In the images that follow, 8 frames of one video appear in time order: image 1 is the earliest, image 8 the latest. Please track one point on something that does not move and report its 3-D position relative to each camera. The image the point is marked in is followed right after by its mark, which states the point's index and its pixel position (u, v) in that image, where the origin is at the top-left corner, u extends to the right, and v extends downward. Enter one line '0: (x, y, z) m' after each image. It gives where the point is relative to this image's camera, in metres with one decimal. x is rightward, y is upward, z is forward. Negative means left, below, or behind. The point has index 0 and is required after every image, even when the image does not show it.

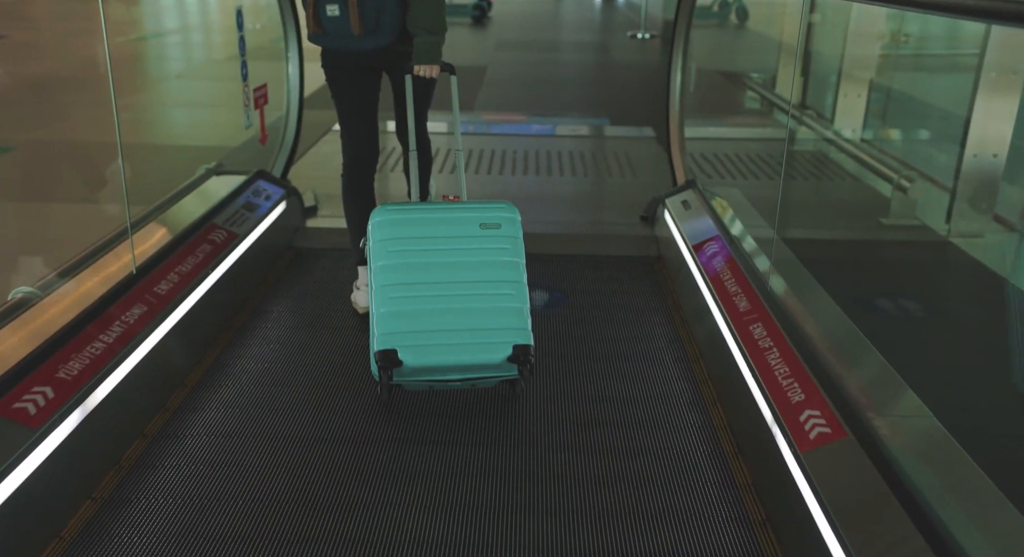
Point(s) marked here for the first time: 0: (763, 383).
0: (+0.8, -0.3, +2.8) m
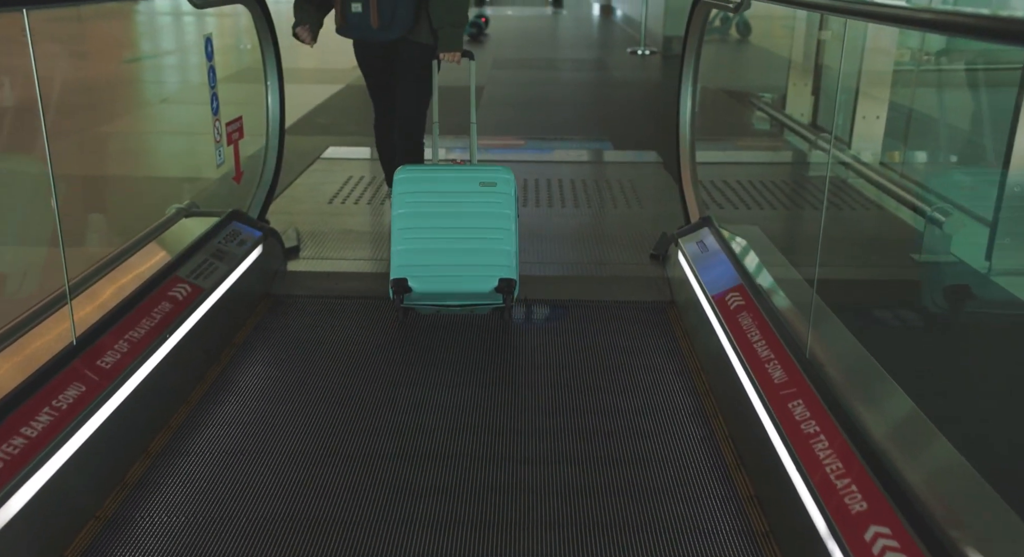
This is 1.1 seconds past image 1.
0: (+0.8, -0.5, +2.5) m
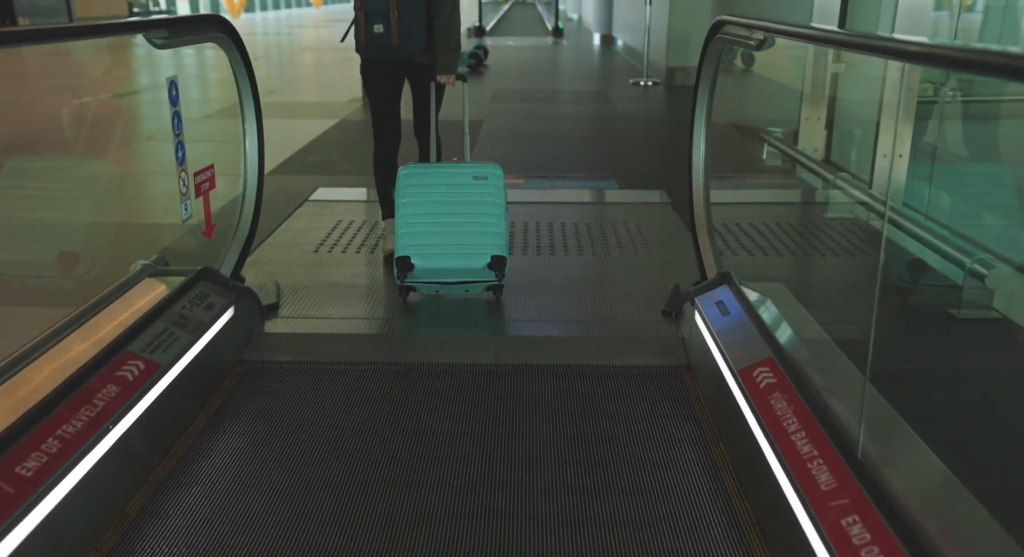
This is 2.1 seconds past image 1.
0: (+0.8, -0.7, +2.2) m
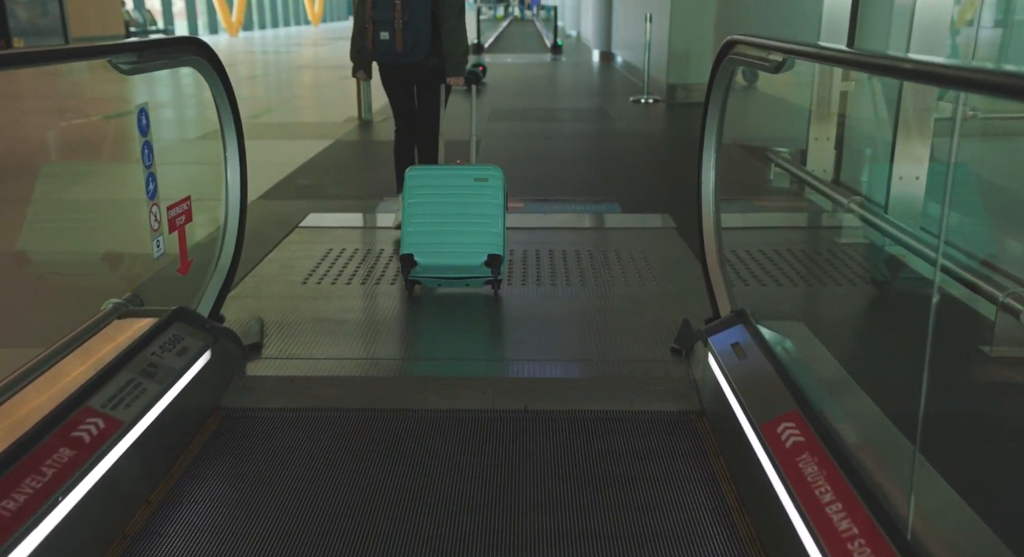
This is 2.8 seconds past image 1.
0: (+0.8, -0.8, +2.0) m
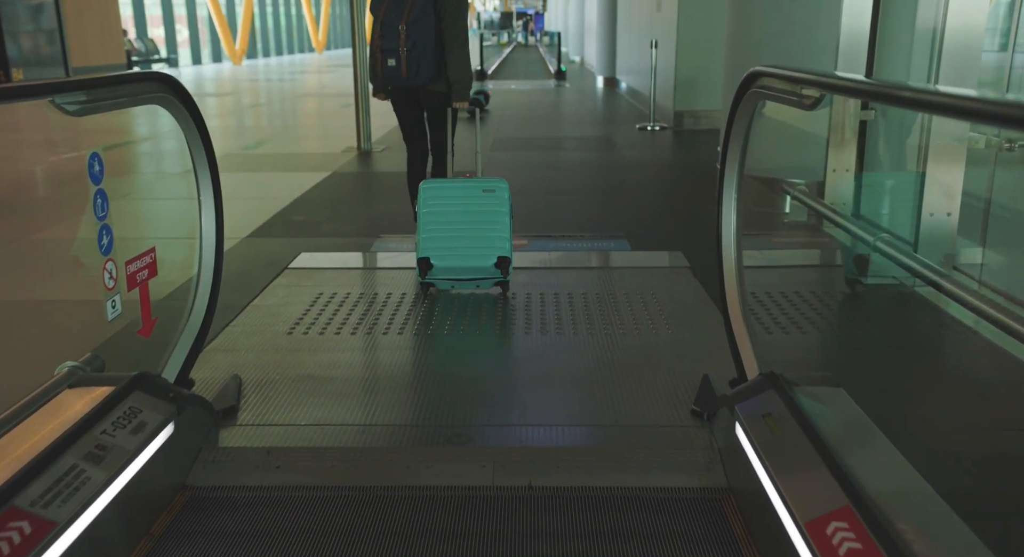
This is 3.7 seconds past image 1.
0: (+0.8, -0.9, +1.7) m
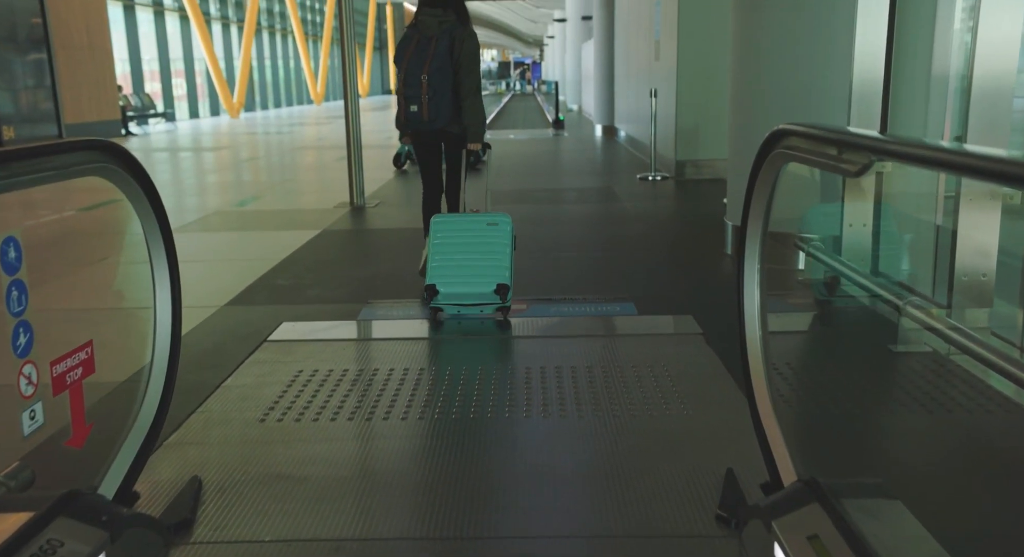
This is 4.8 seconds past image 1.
0: (+0.8, -1.1, +1.3) m
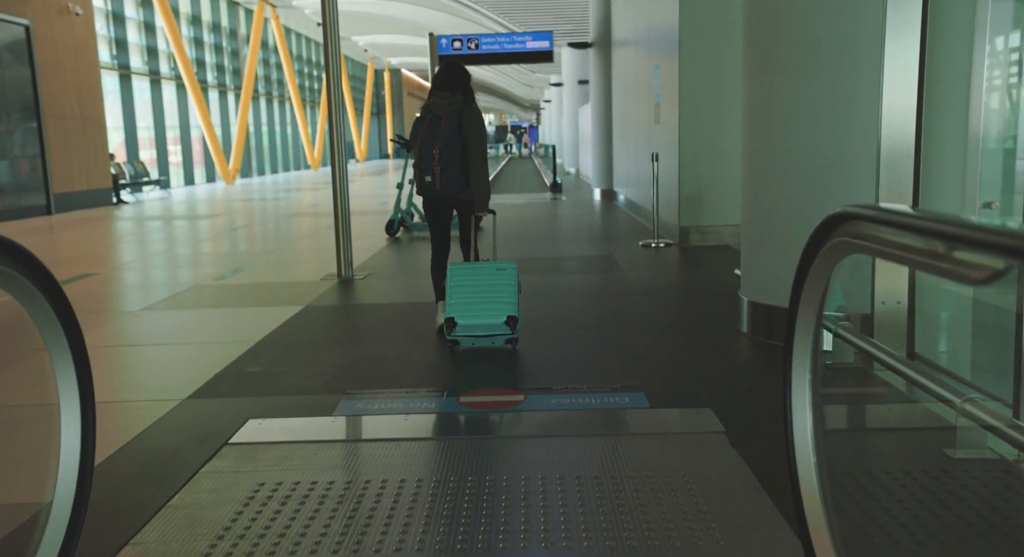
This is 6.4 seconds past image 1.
0: (+0.8, -1.3, +0.7) m
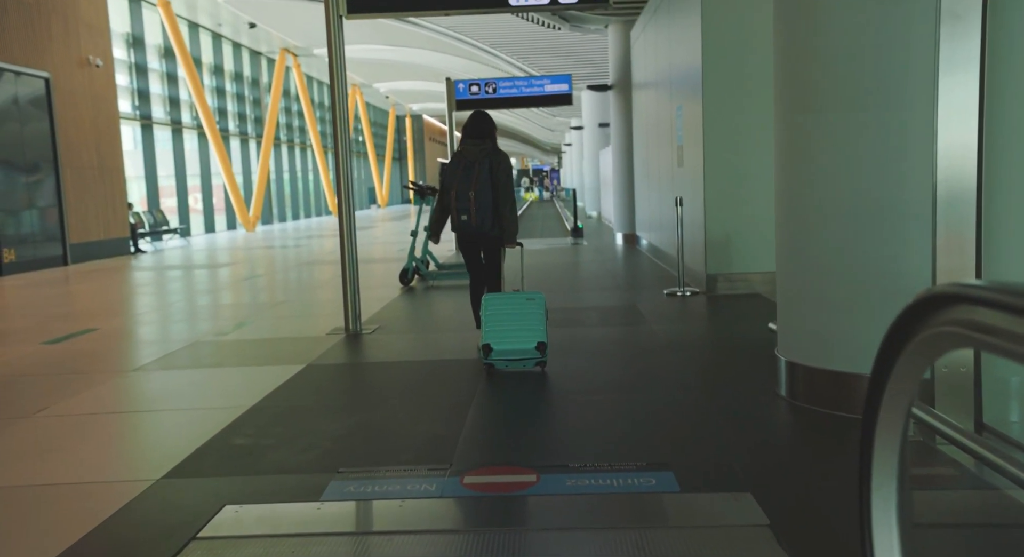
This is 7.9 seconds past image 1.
0: (+0.8, -1.3, +0.2) m
